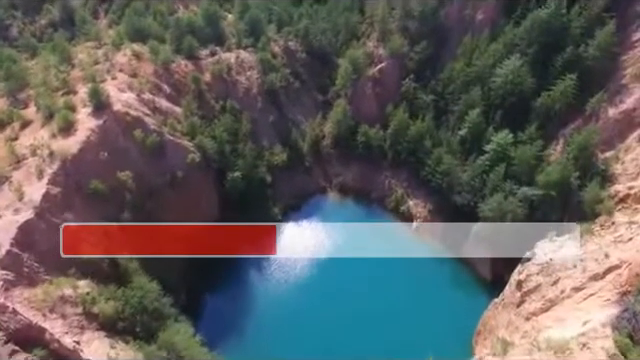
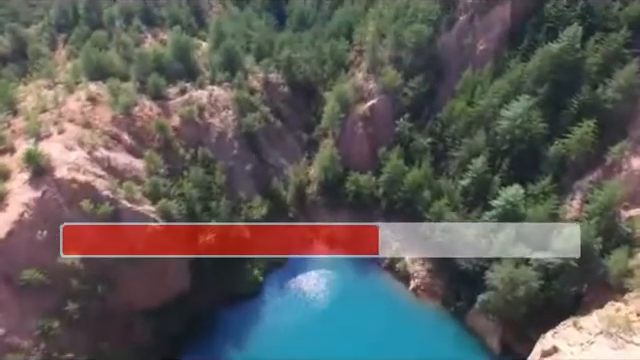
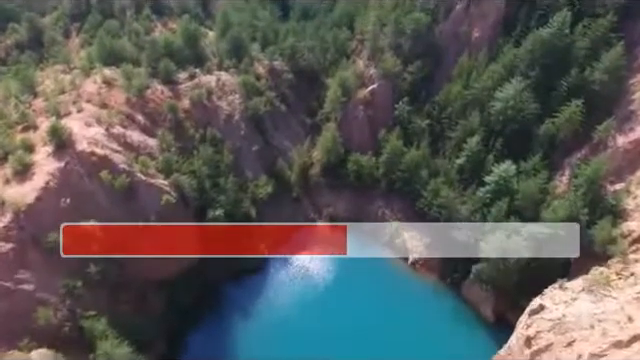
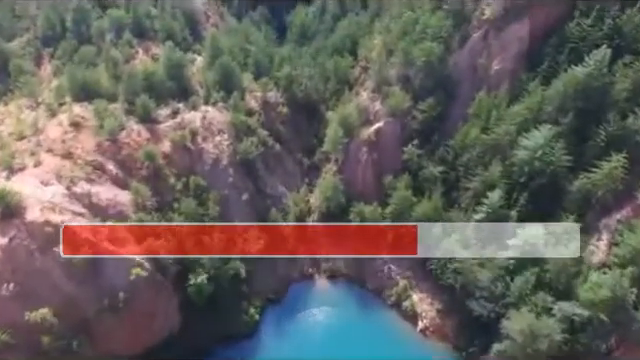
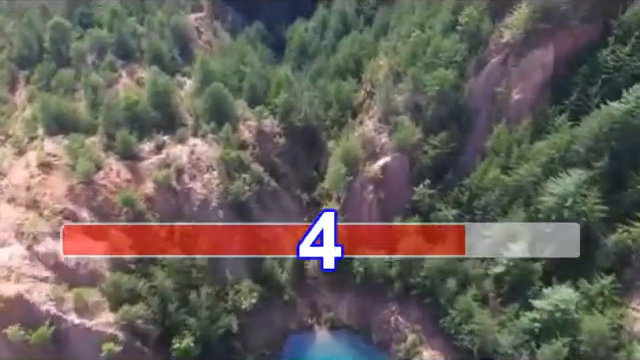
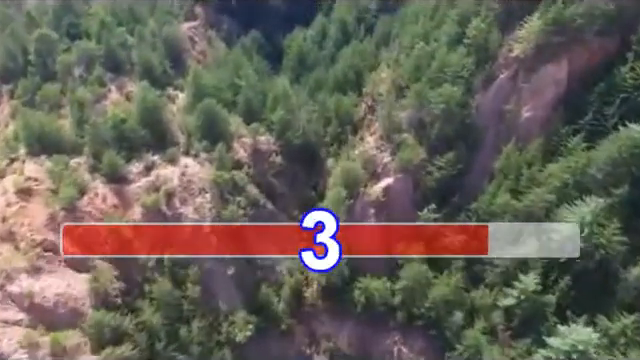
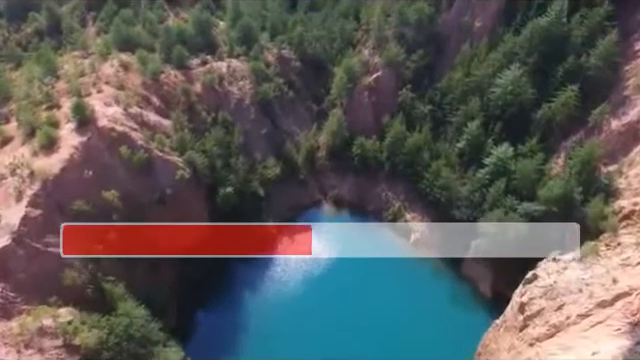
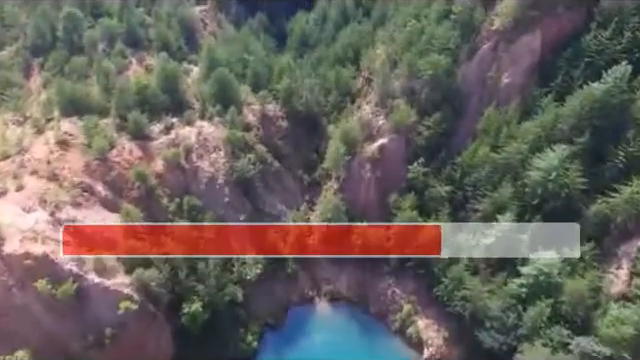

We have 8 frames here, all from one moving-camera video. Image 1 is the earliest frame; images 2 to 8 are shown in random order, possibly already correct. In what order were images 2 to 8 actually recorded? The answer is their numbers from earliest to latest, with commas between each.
7, 3, 2, 4, 8, 5, 6
